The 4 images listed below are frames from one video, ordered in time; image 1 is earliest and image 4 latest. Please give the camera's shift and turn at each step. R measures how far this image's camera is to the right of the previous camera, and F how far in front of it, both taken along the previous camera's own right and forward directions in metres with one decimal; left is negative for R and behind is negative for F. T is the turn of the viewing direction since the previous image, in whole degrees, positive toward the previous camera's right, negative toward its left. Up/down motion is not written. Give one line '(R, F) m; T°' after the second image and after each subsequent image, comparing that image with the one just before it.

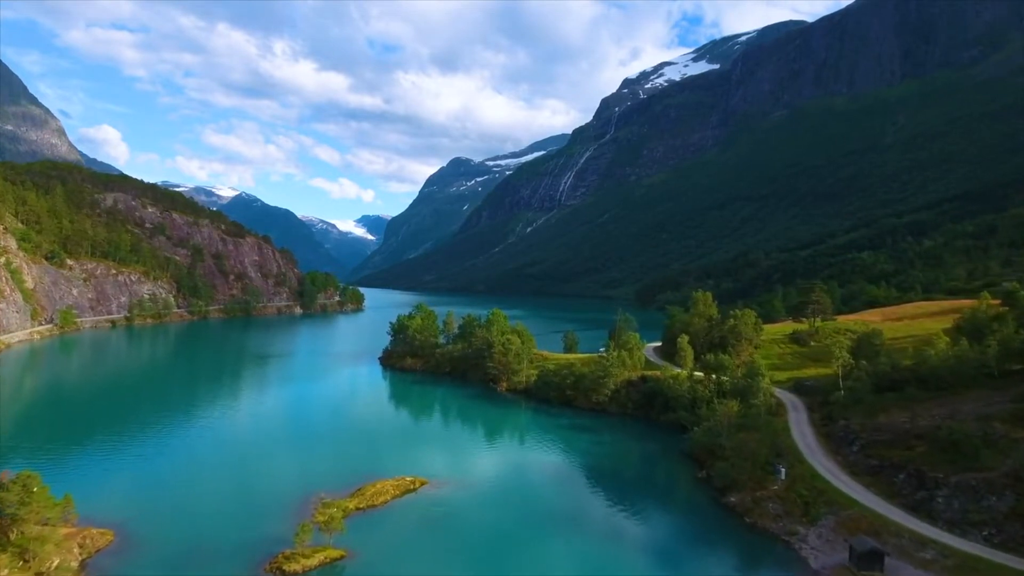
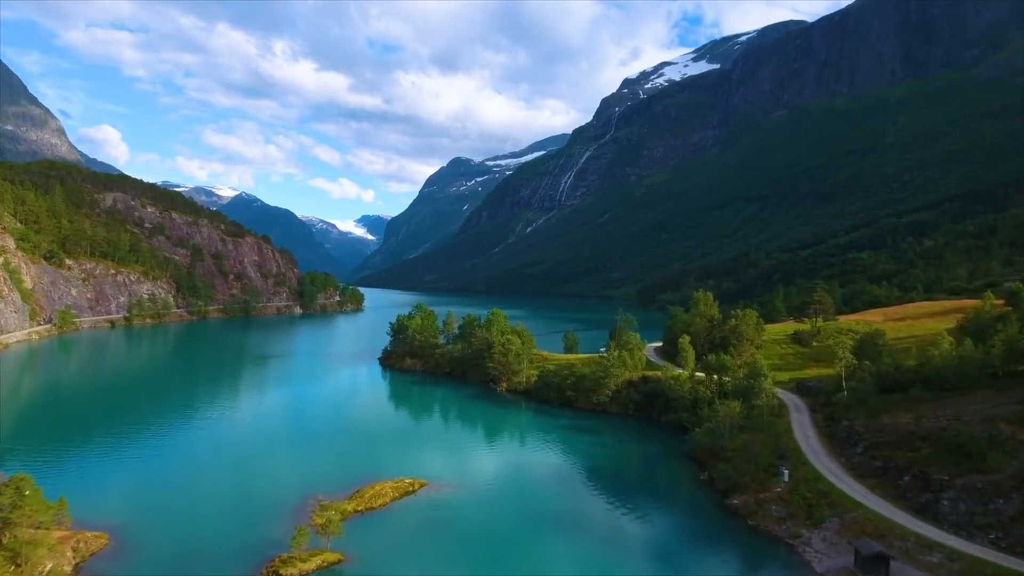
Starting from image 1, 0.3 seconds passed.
(0.0, +0.5) m; 0°
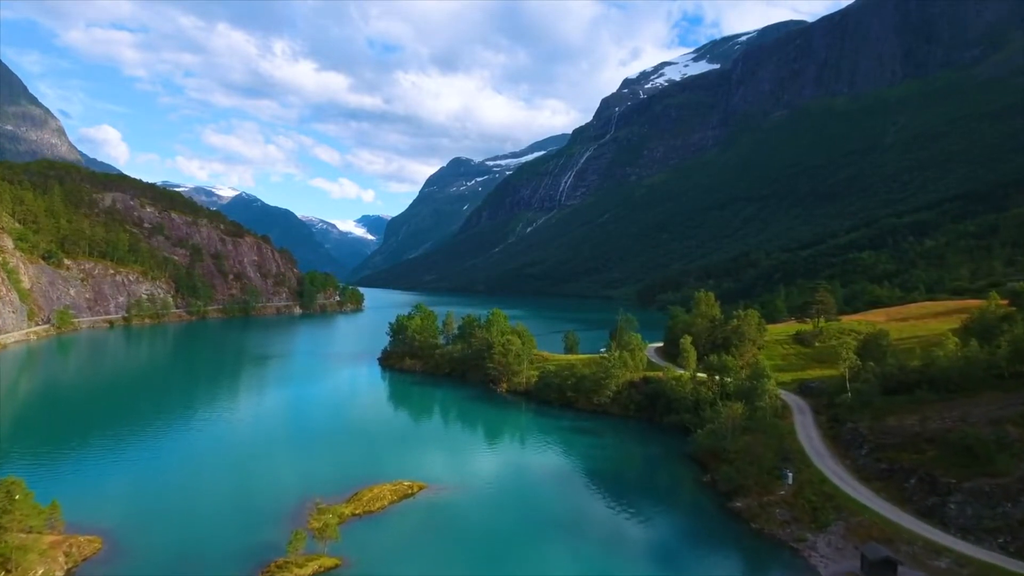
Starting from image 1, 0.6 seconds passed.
(0.0, +0.6) m; 0°
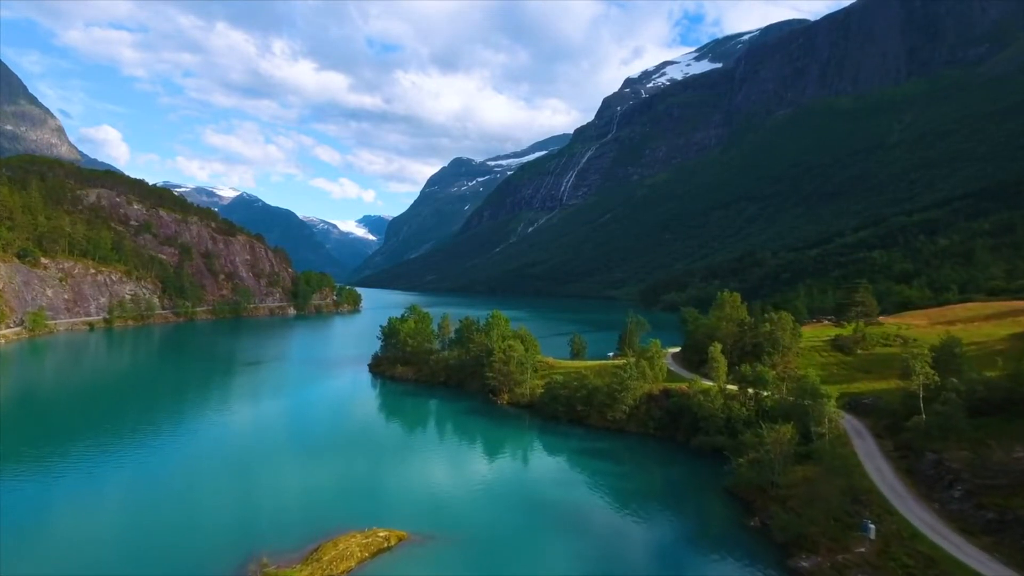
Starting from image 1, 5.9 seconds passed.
(-0.1, +9.1) m; 0°
